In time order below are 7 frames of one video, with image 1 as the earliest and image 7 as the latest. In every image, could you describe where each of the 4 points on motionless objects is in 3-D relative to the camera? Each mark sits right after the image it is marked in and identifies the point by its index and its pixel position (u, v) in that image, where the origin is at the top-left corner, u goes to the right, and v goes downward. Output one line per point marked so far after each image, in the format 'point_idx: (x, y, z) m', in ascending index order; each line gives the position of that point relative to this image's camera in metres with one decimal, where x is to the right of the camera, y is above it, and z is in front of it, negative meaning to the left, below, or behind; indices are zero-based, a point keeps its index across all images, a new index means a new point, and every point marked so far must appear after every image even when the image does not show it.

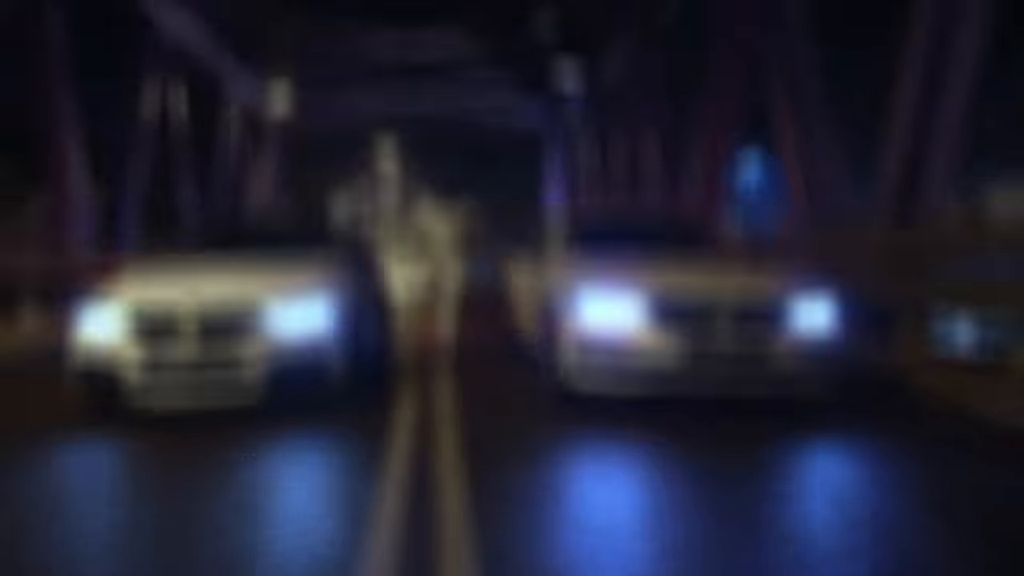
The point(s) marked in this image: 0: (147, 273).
0: (-2.5, +0.1, +5.8) m
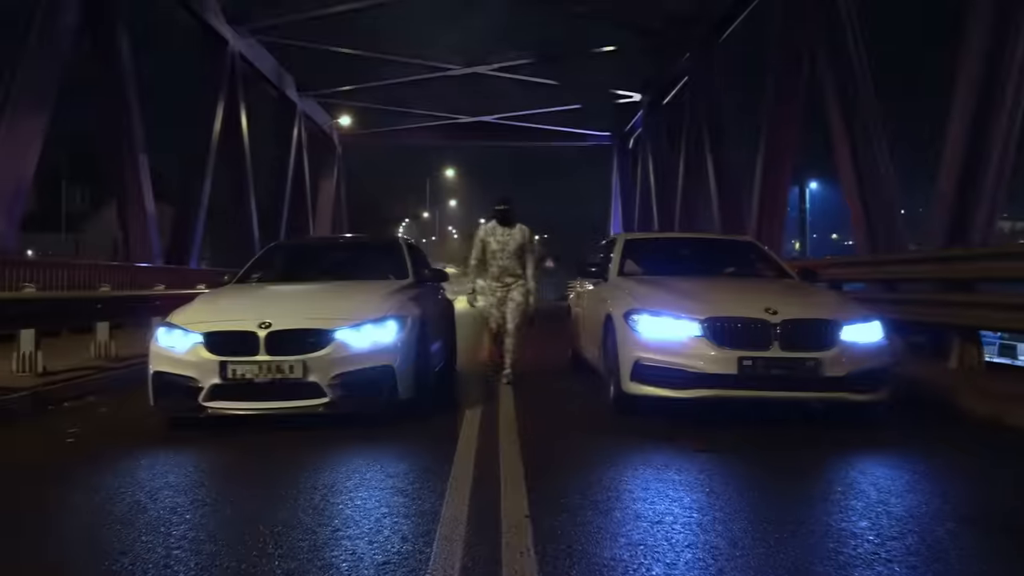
0: (-2.1, -0.1, +6.1) m
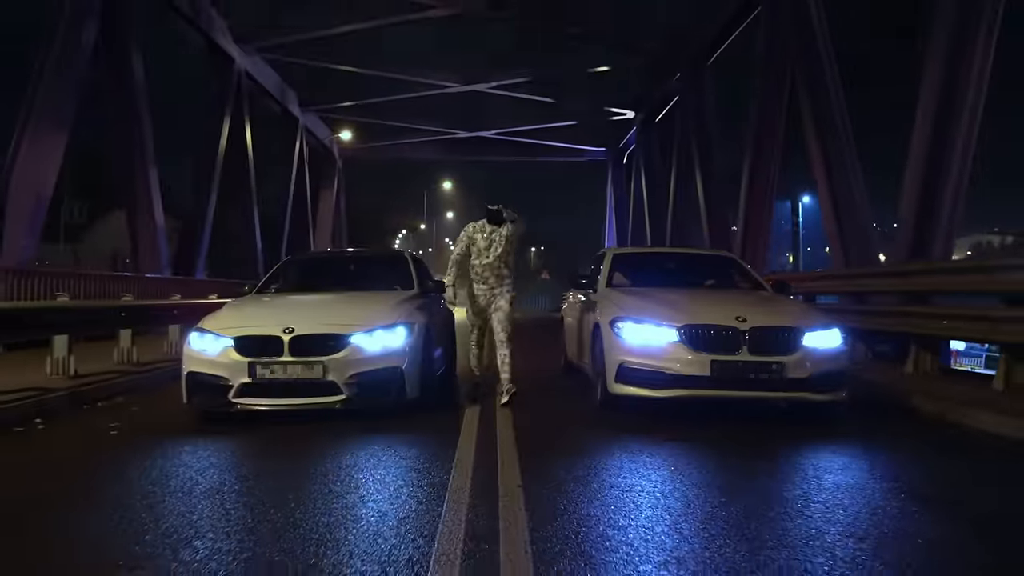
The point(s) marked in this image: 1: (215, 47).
0: (-2.2, -0.2, +6.8) m
1: (-6.8, +5.5, +19.8) m
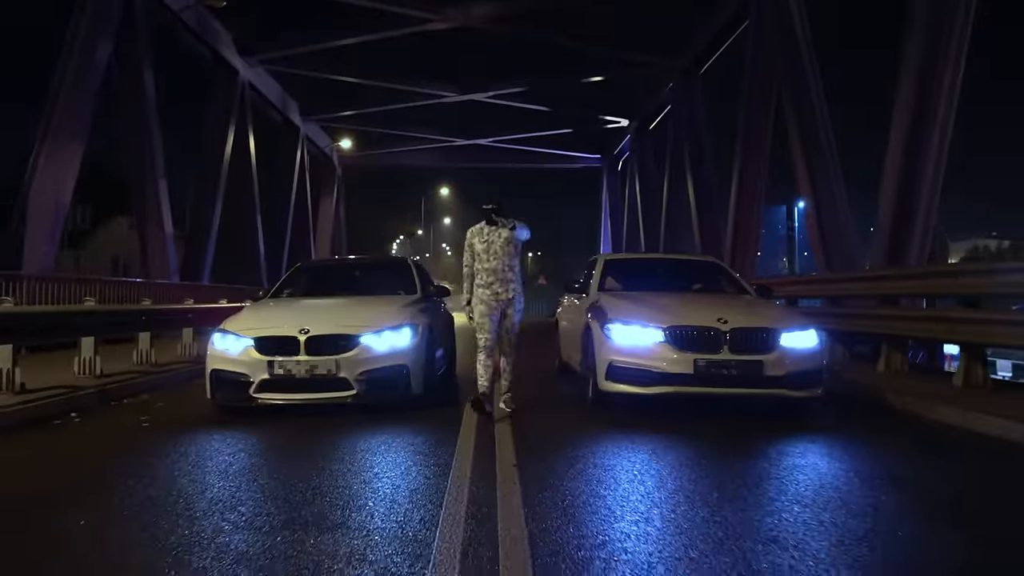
0: (-2.2, -0.2, +7.4) m
1: (-6.9, +5.4, +20.4) m
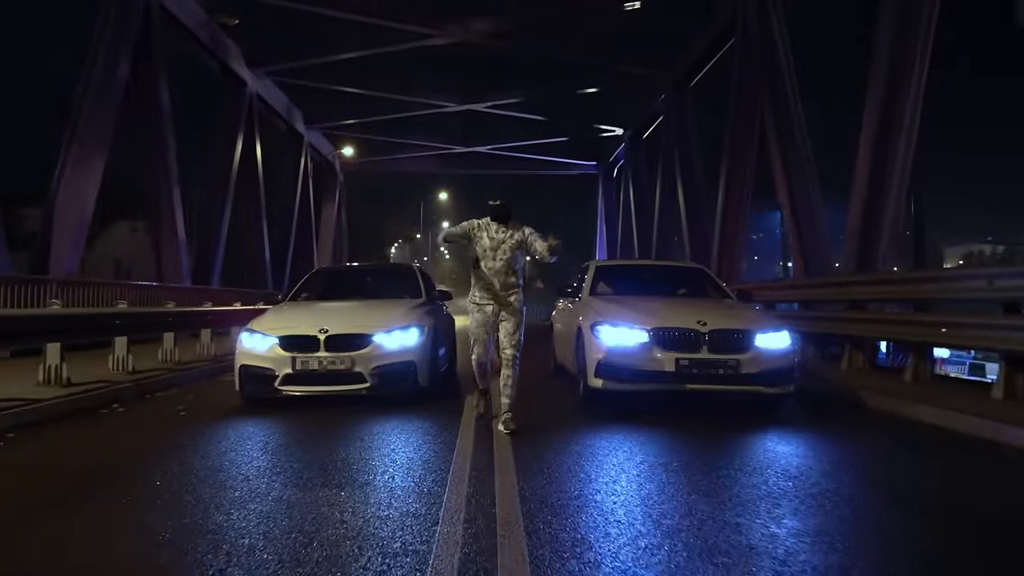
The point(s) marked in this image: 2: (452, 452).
0: (-2.2, -0.2, +8.2) m
1: (-6.9, +5.3, +21.2) m
2: (-0.4, -1.0, +5.3) m
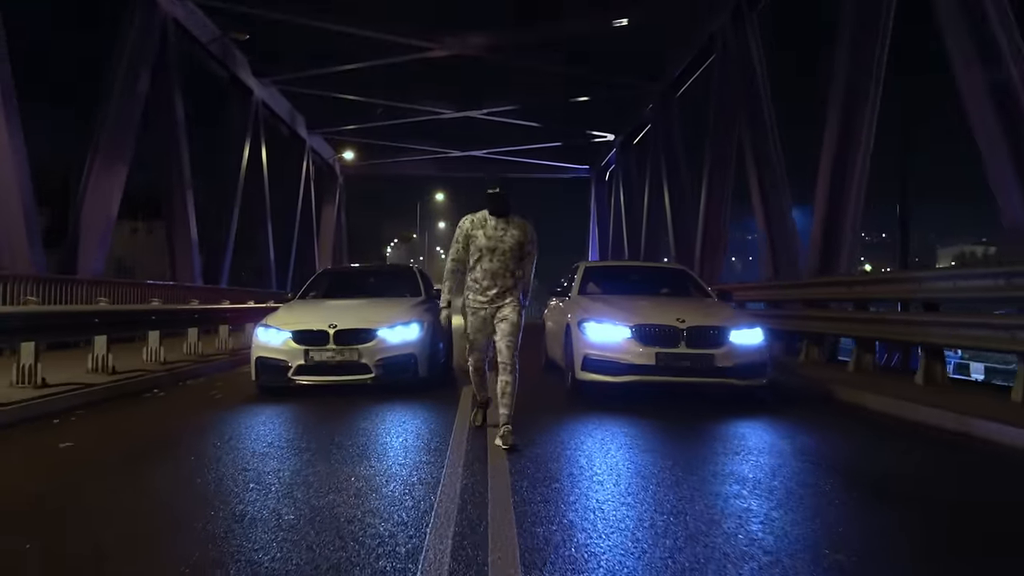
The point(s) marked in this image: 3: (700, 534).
0: (-2.3, -0.2, +9.3) m
1: (-7.1, +5.3, +22.3) m
2: (-0.4, -1.0, +6.4) m
3: (+0.9, -1.1, +3.8) m
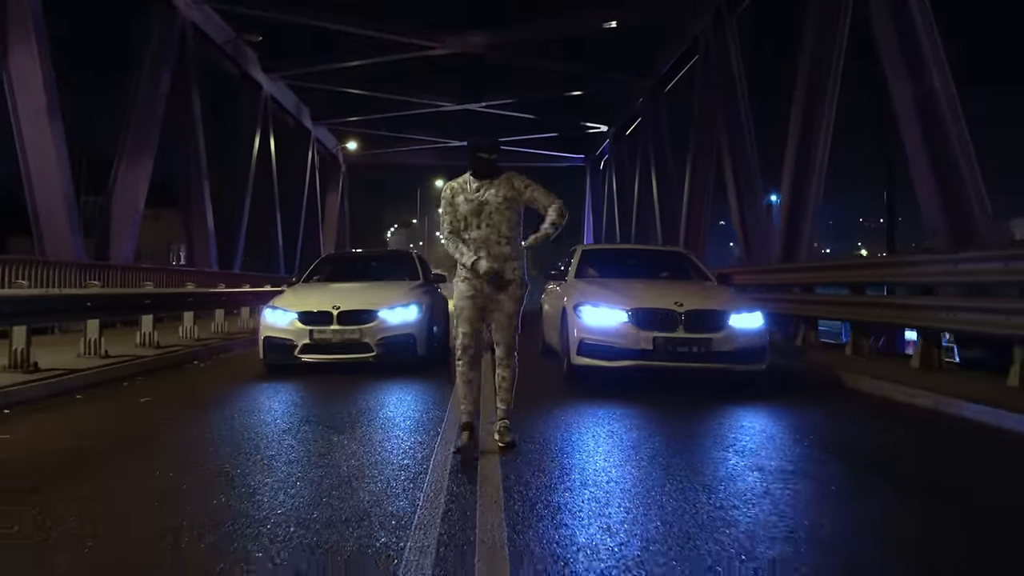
0: (-2.4, -0.1, +10.7) m
1: (-7.2, +5.8, +23.6) m
2: (-0.5, -0.9, +7.8) m
3: (+0.8, -1.0, +5.2) m
